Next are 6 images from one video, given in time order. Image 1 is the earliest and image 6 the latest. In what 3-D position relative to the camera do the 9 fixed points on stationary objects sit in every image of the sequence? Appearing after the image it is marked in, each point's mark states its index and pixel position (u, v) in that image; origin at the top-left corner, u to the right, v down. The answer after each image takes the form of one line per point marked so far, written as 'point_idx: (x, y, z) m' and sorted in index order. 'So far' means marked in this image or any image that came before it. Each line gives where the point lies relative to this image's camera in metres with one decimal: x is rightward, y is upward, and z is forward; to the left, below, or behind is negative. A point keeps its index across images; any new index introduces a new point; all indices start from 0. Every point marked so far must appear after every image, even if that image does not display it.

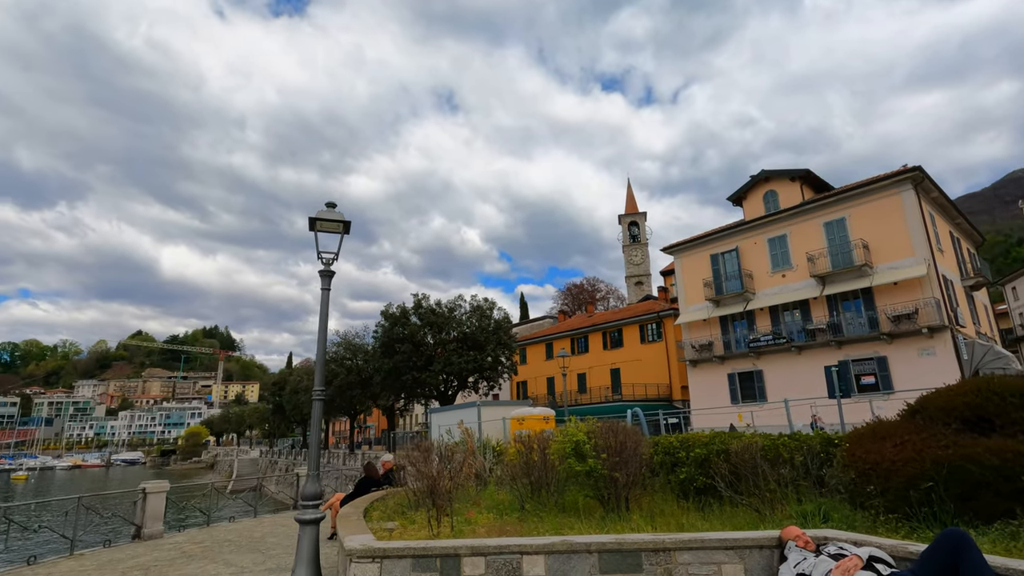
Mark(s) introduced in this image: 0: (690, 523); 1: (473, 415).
0: (+1.6, -2.1, +4.8) m
1: (-1.2, -3.8, +16.0) m
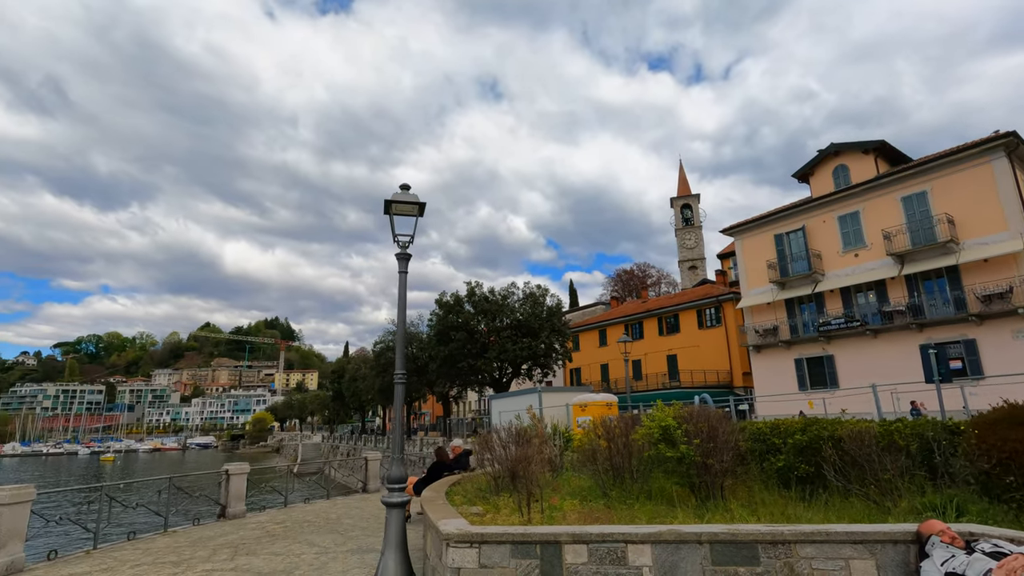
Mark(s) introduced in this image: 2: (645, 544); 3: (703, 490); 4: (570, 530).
0: (+2.4, -1.9, +4.5) m
1: (+0.7, -3.4, +15.9) m
2: (+0.9, -1.7, +3.6) m
3: (+1.8, -1.9, +5.1) m
4: (+0.4, -1.7, +3.7) m
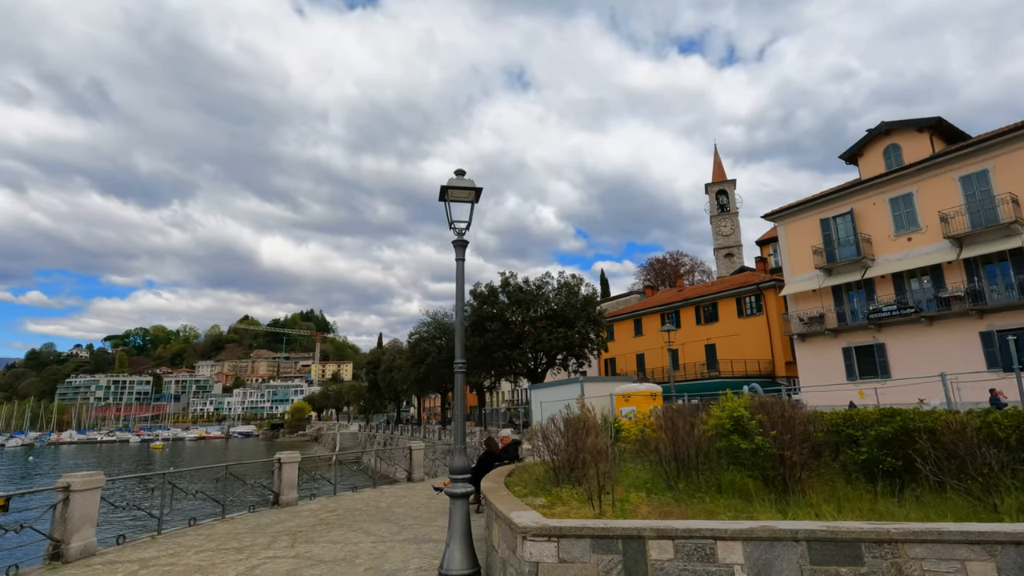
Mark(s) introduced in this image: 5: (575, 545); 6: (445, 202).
0: (+3.0, -1.8, +4.2) m
1: (+1.9, -3.0, +15.7) m
2: (+1.4, -1.6, +3.4) m
3: (+2.5, -1.8, +4.9) m
4: (+0.9, -1.6, +3.5) m
5: (+0.4, -1.7, +3.6) m
6: (-0.7, +1.0, +5.8) m
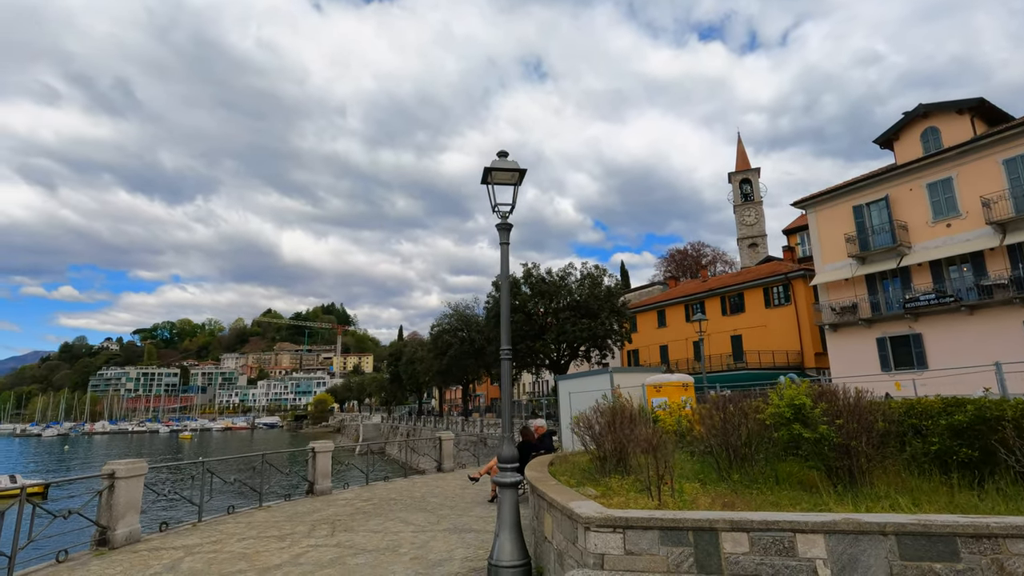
0: (+3.4, -1.6, +4.0) m
1: (+2.7, -2.7, +15.5) m
2: (+1.8, -1.5, +3.2) m
3: (+2.9, -1.6, +4.7) m
4: (+1.3, -1.4, +3.3) m
5: (+0.8, -1.6, +3.4) m
6: (-0.3, +1.1, +5.7) m
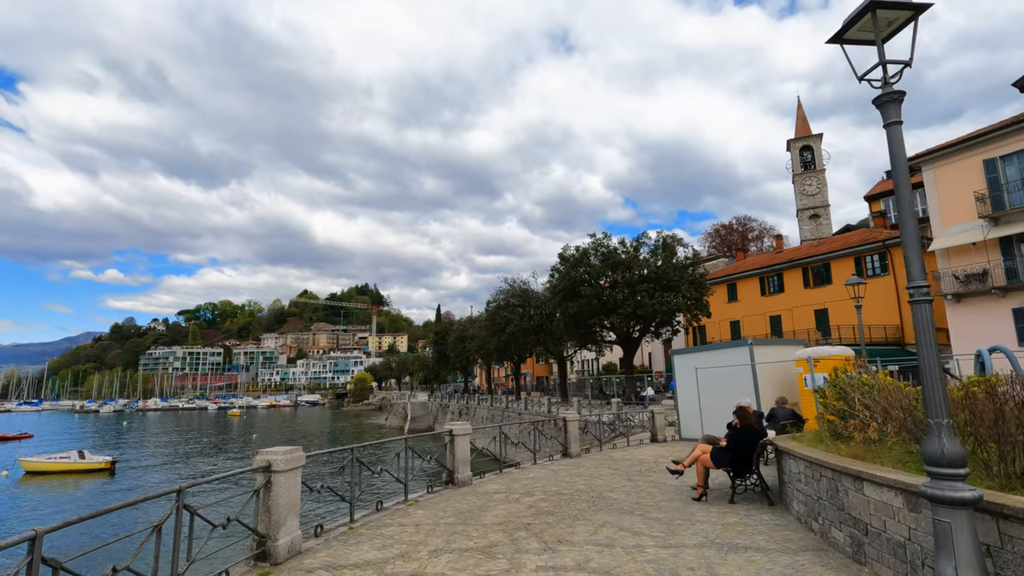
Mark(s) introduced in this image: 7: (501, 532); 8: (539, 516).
0: (+6.0, -1.0, +1.9) m
1: (+5.9, -1.7, +13.5) m
2: (+4.3, -0.9, +1.2) m
3: (+5.5, -1.0, +2.6) m
4: (+3.9, -0.9, +1.4) m
5: (+3.4, -1.1, +1.5) m
6: (+2.4, +1.7, +3.7) m
7: (-0.1, -2.7, +6.0) m
8: (+0.4, -2.8, +6.6) m
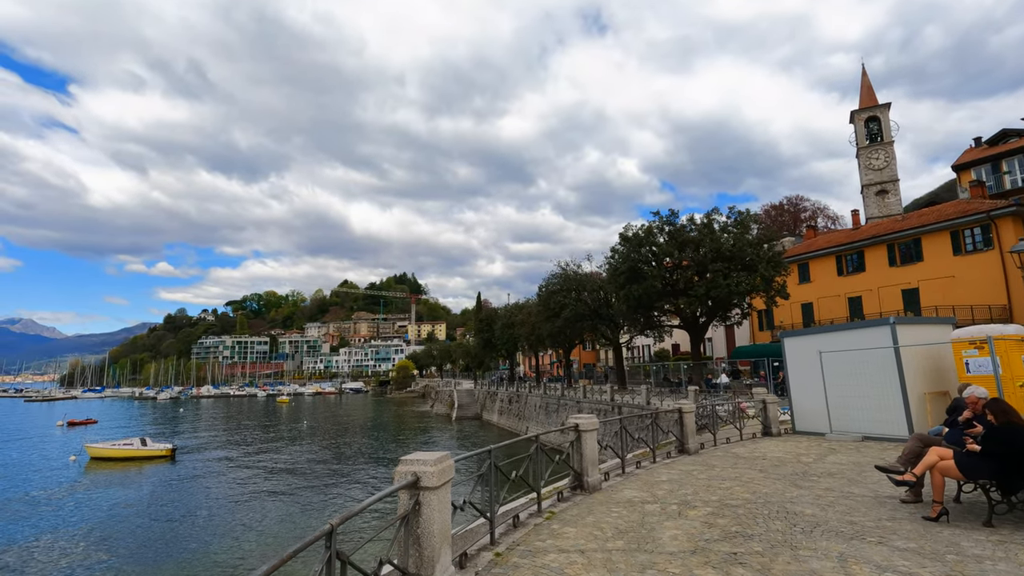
0: (+7.4, -0.7, 0.0) m
1: (+8.1, -1.0, +11.6) m
2: (+5.8, -0.6, -0.6) m
3: (+7.0, -0.6, +0.7) m
4: (+5.3, -0.5, -0.5) m
5: (+4.8, -0.7, -0.3) m
6: (+3.9, +2.1, +1.9) m
7: (+1.7, -2.3, +4.5) m
8: (+2.2, -2.4, +5.1) m
